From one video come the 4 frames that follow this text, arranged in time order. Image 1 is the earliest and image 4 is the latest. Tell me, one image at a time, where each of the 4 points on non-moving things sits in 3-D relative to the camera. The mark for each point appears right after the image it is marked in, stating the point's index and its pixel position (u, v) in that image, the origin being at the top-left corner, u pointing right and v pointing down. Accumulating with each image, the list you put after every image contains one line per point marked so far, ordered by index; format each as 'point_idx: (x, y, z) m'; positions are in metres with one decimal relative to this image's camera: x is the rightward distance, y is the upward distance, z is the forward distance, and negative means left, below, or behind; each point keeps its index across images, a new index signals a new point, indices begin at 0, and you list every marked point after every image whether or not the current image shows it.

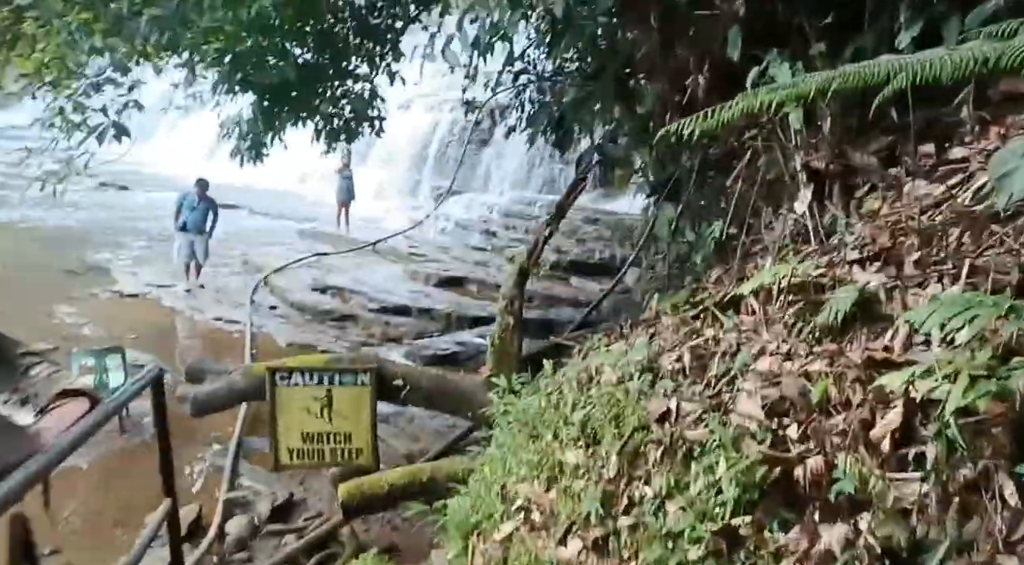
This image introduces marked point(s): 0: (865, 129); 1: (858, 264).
0: (+1.2, +0.5, +2.6) m
1: (+1.0, +0.1, +2.2) m
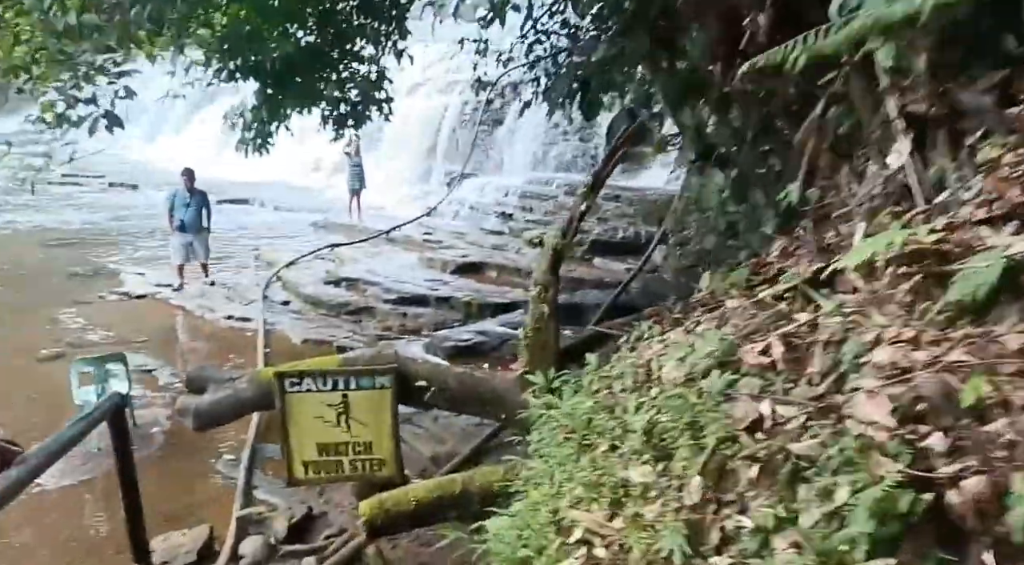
0: (+1.3, +0.6, +2.2) m
1: (+1.1, +0.1, +1.8) m
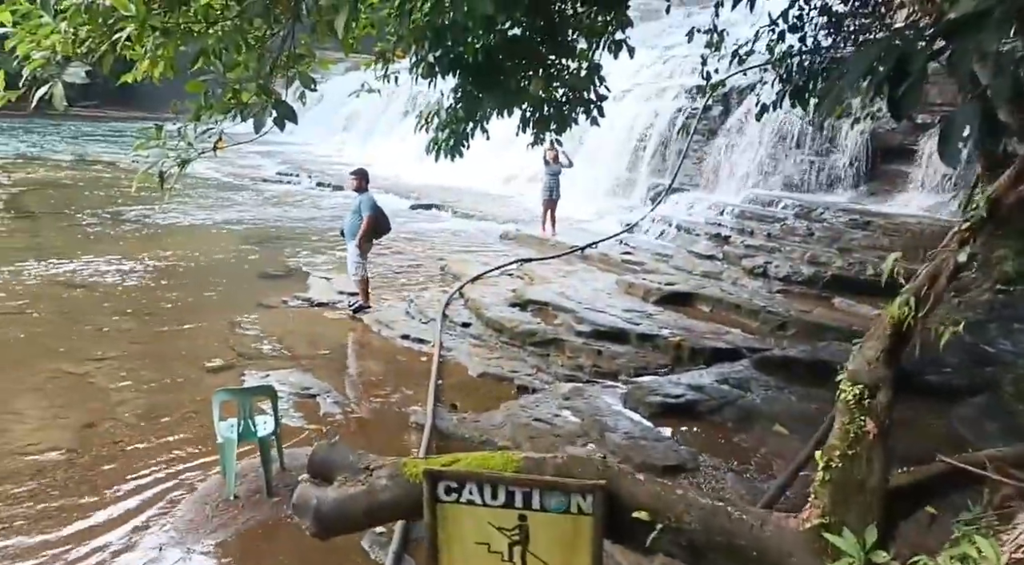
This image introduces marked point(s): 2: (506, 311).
0: (+1.8, +0.4, +0.6) m
1: (+1.5, -0.1, +0.3) m
2: (-0.1, -0.3, +6.6) m
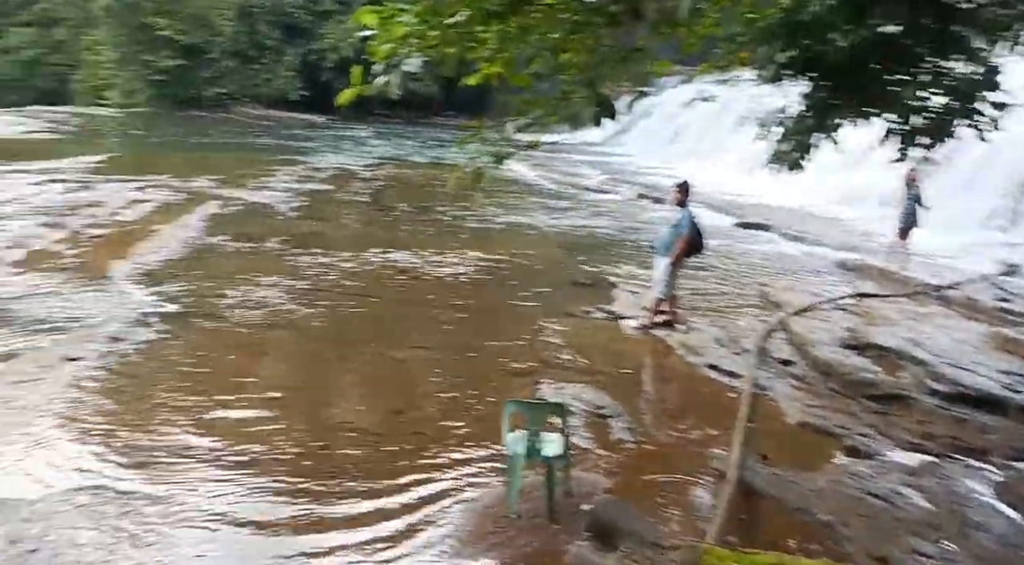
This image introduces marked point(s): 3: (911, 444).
0: (+1.9, +0.1, -0.6) m
1: (+1.4, -0.3, -0.8) m
2: (+2.5, -0.5, +5.7) m
3: (+2.4, -1.0, +4.4) m
